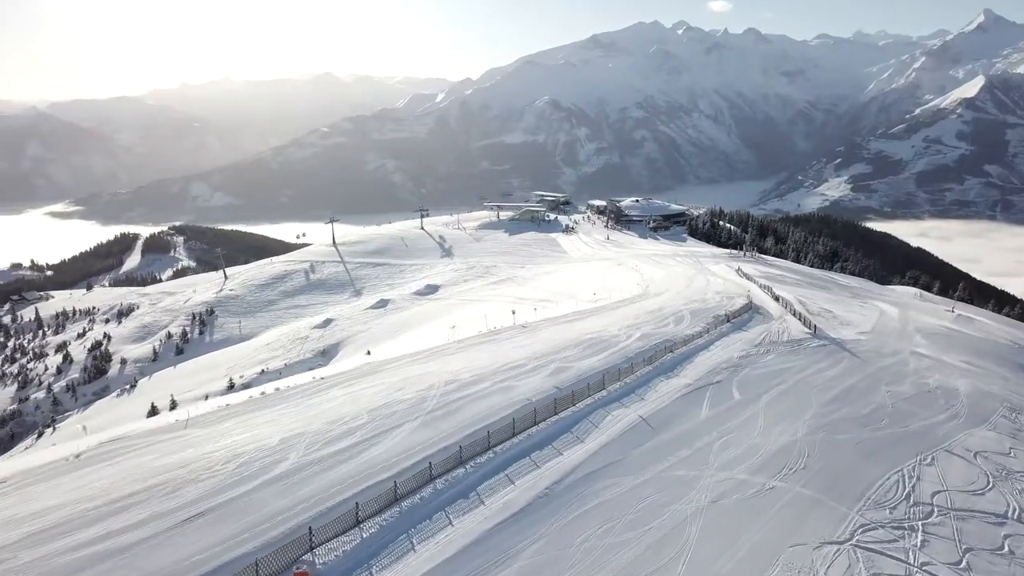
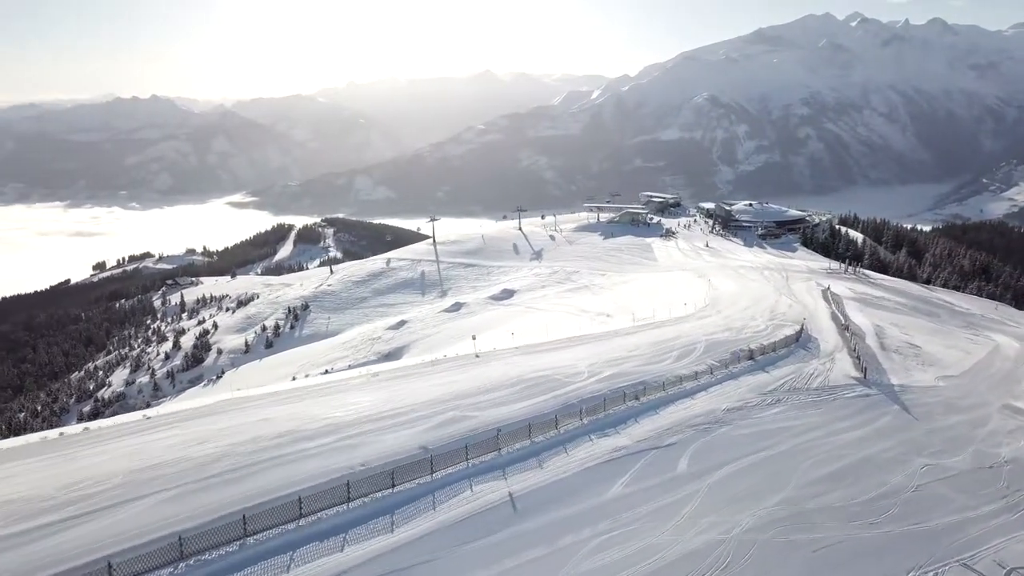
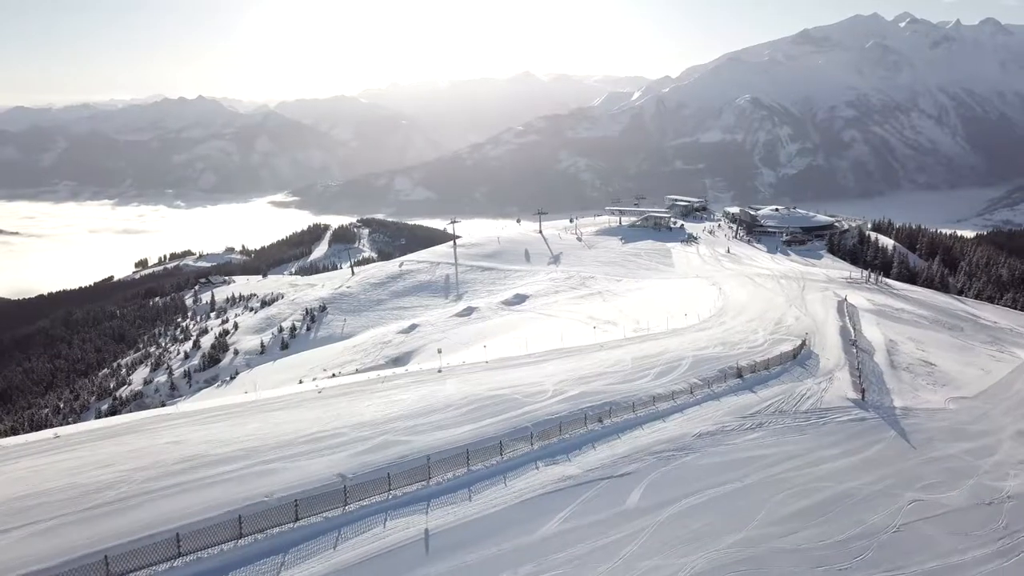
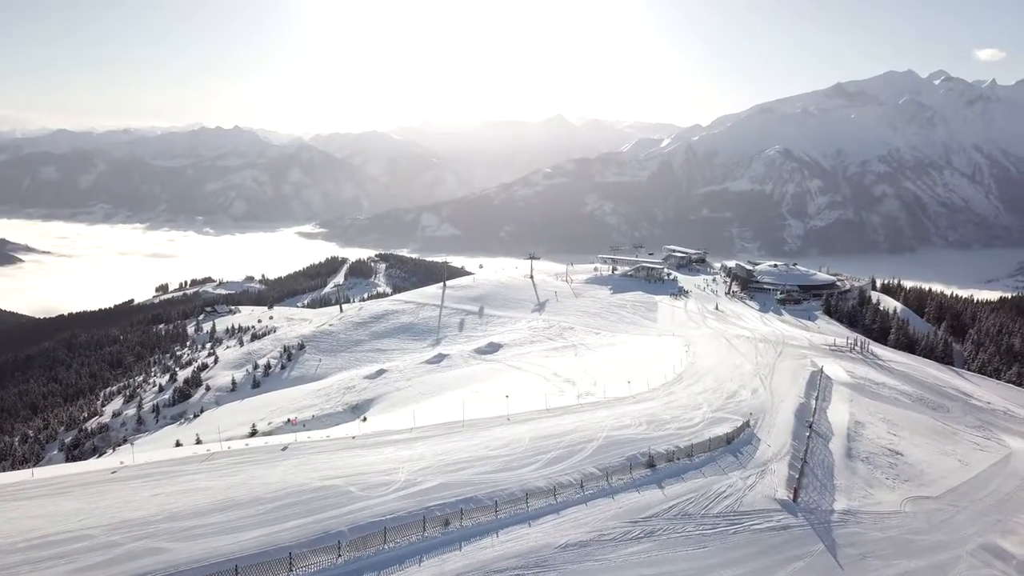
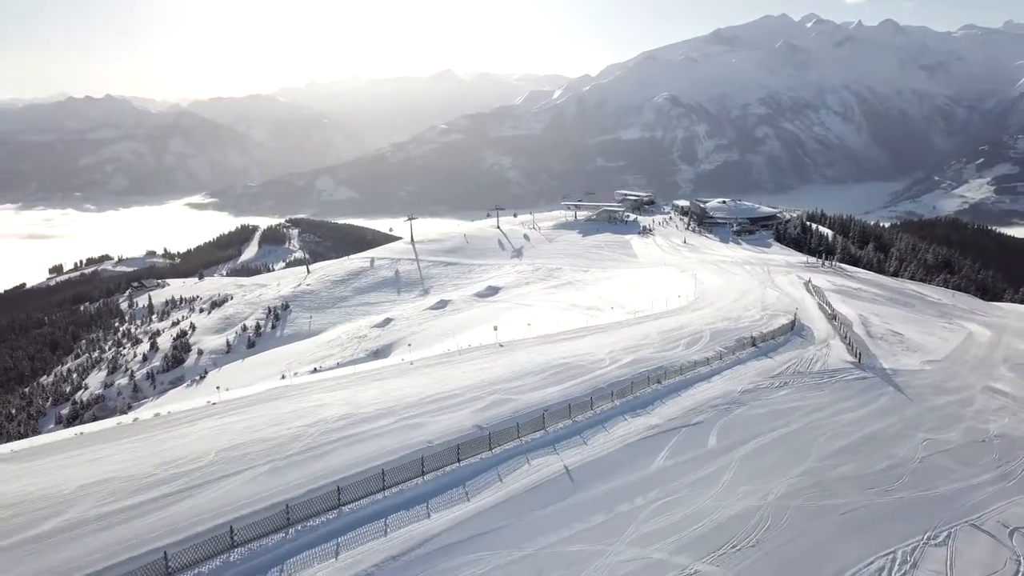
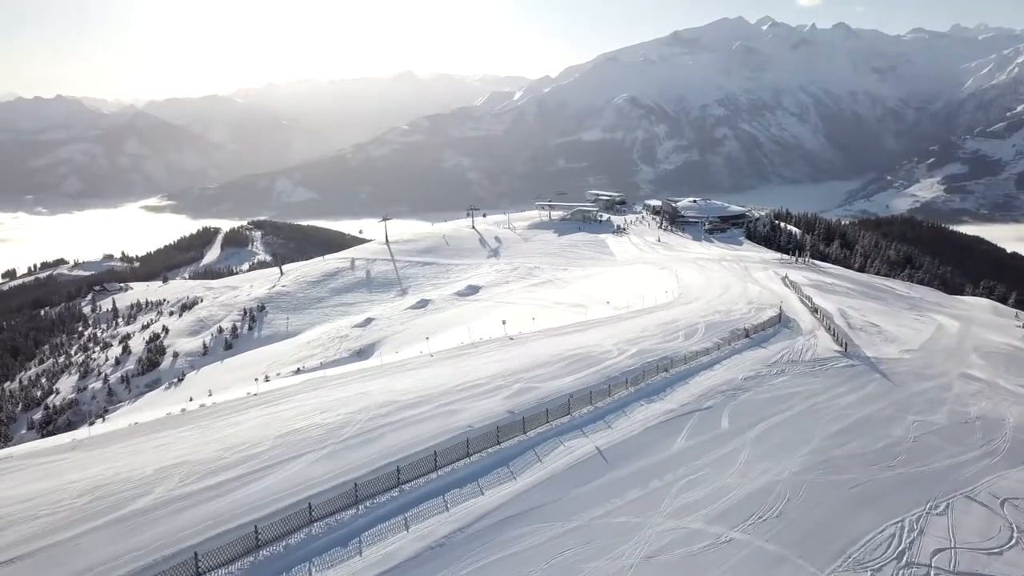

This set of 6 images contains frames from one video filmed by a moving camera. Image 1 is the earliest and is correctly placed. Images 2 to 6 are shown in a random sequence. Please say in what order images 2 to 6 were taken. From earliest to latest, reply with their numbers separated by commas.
6, 5, 2, 3, 4
